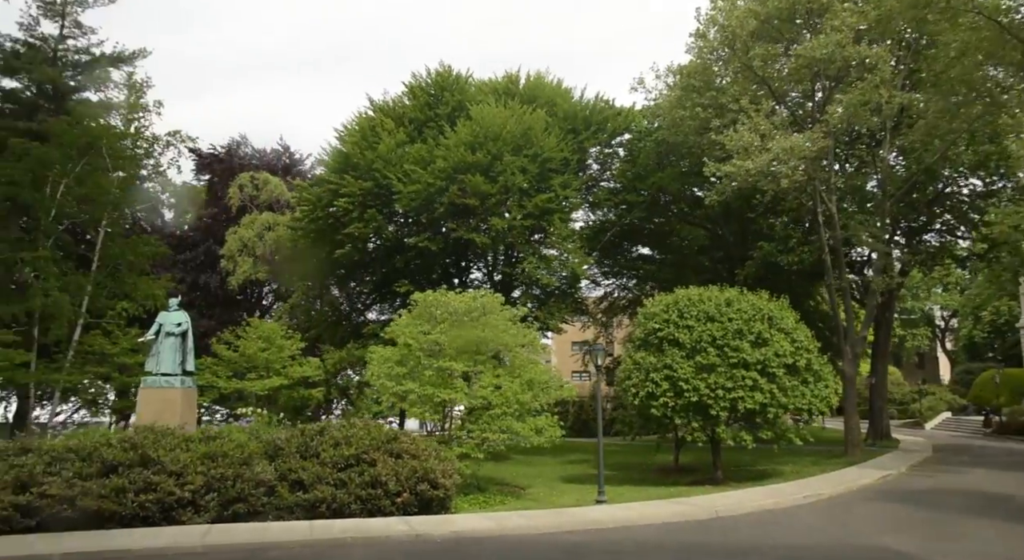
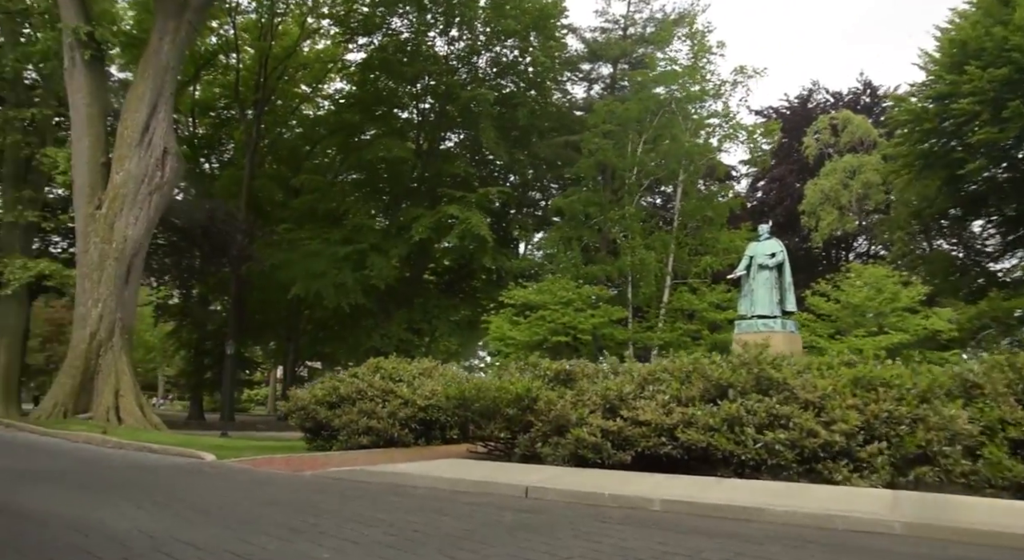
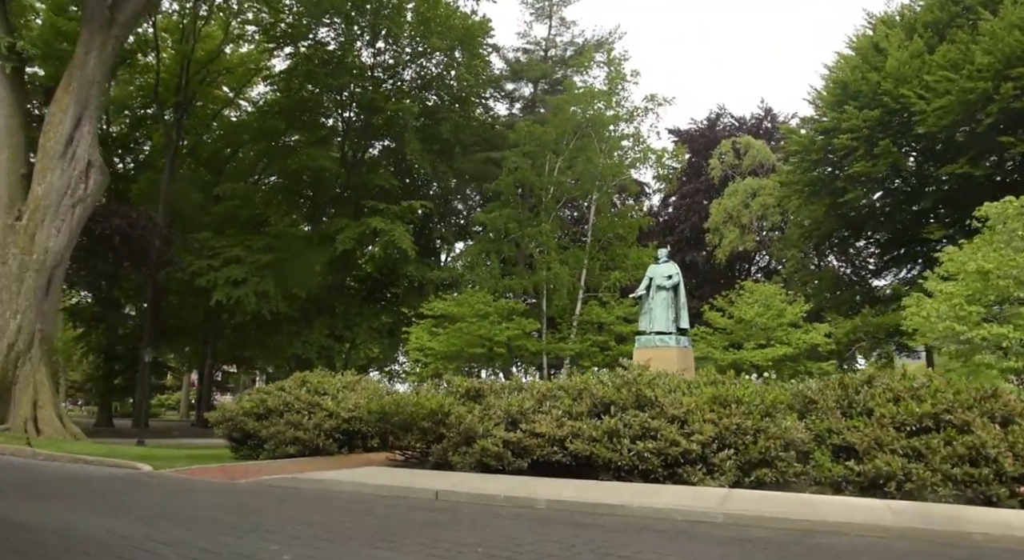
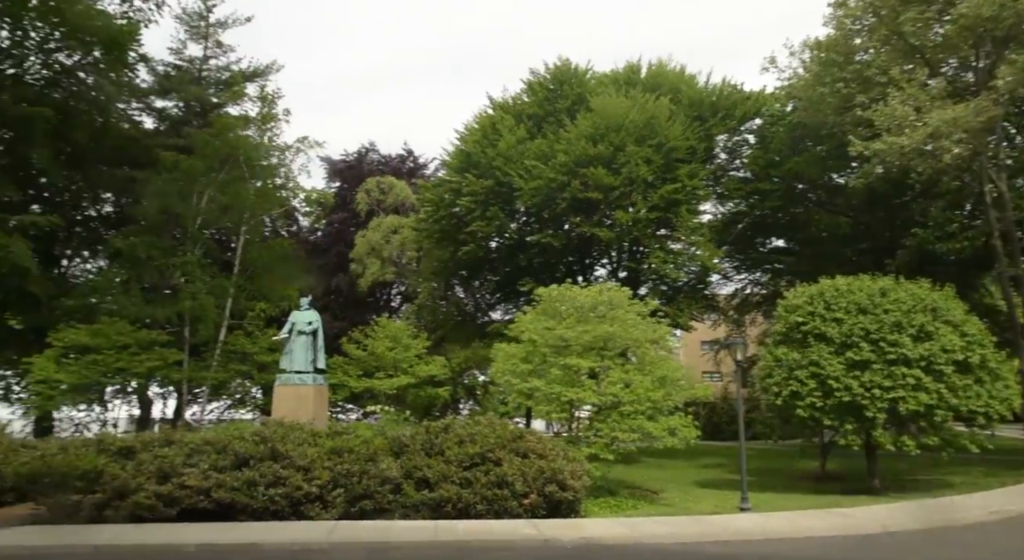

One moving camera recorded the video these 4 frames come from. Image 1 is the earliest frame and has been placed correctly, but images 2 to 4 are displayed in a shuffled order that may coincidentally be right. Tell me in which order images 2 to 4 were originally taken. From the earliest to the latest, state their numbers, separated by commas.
4, 3, 2
